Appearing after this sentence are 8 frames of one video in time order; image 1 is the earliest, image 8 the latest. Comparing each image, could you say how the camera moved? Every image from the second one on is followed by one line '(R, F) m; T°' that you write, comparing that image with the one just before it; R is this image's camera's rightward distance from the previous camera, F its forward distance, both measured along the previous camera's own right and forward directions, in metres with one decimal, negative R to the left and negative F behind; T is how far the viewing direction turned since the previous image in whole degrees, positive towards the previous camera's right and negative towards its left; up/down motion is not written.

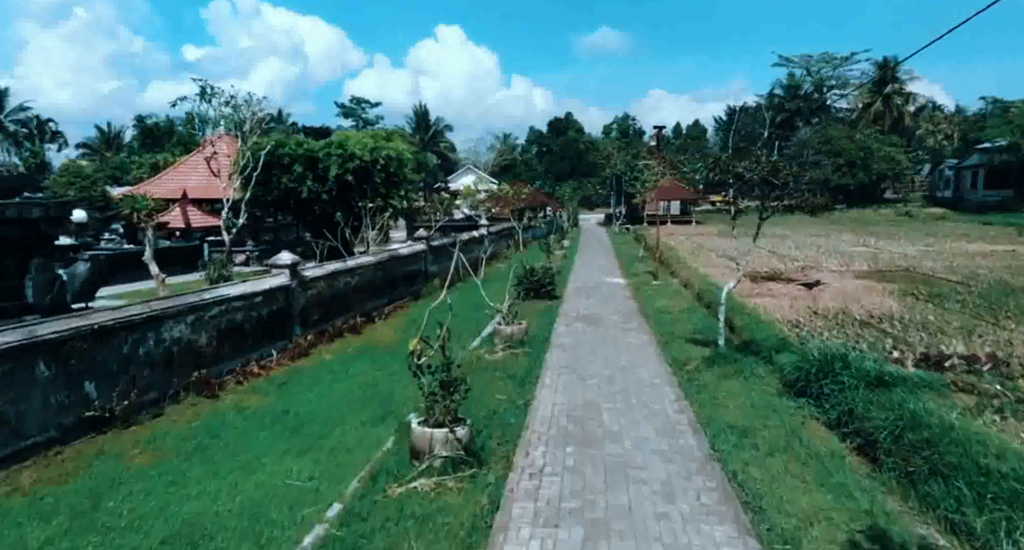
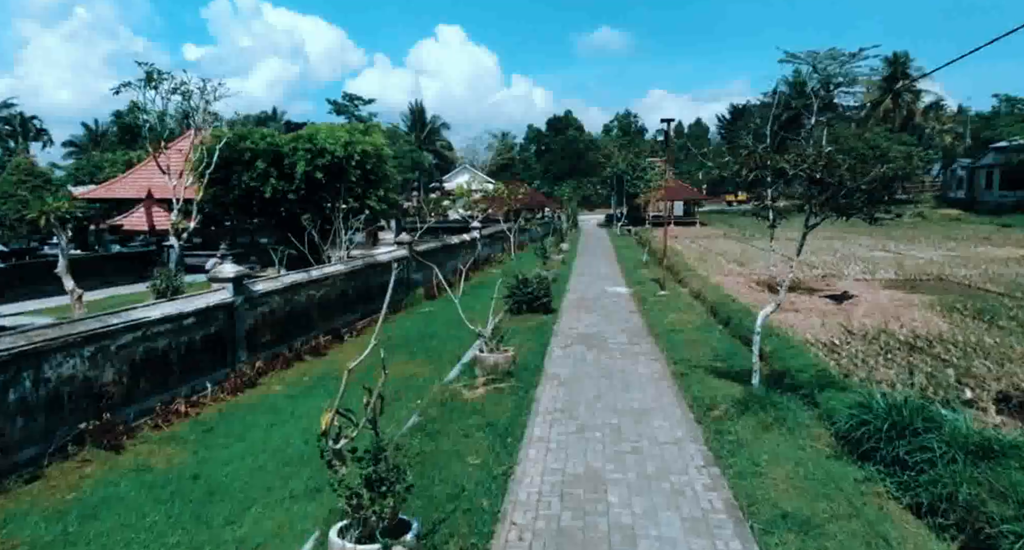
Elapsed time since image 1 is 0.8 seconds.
(+0.2, +1.7) m; 0°
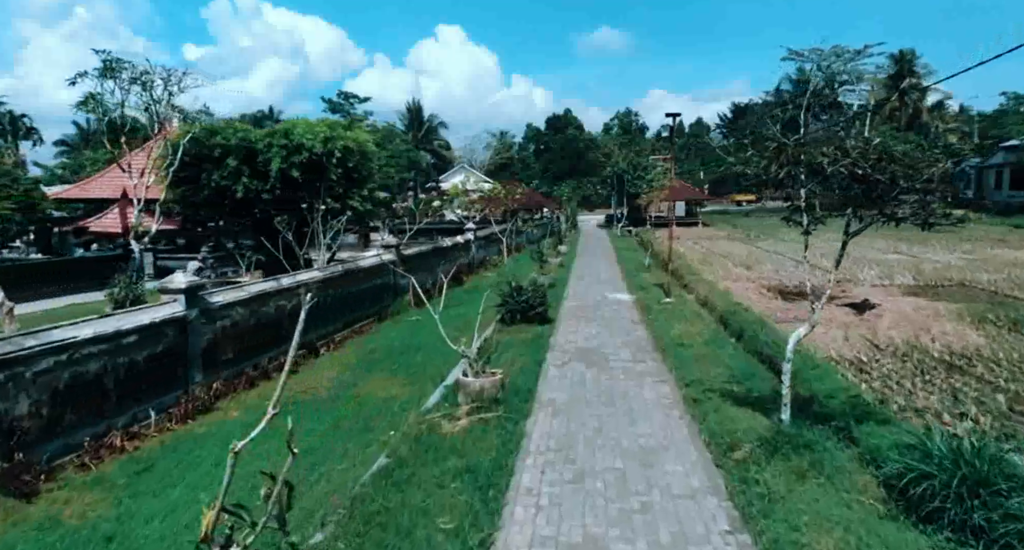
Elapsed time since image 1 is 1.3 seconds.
(+0.1, +1.0) m; 0°
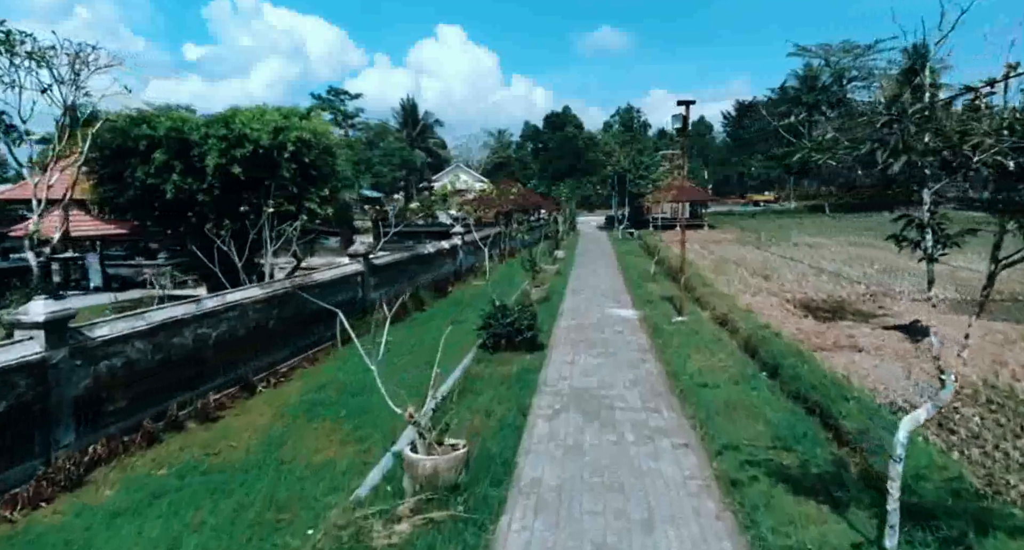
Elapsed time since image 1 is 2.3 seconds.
(+0.3, +2.0) m; 0°
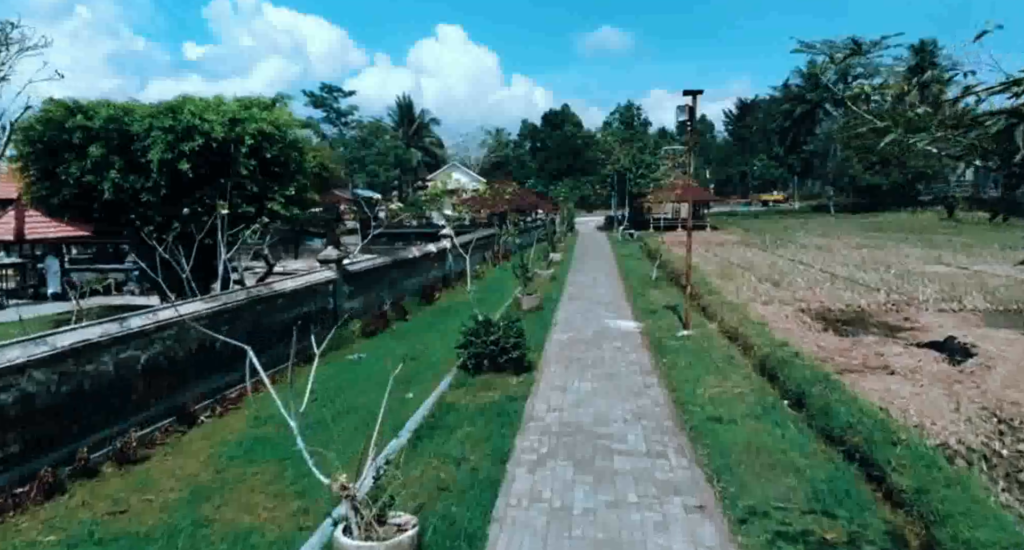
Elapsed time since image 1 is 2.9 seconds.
(+0.2, +1.2) m; 0°
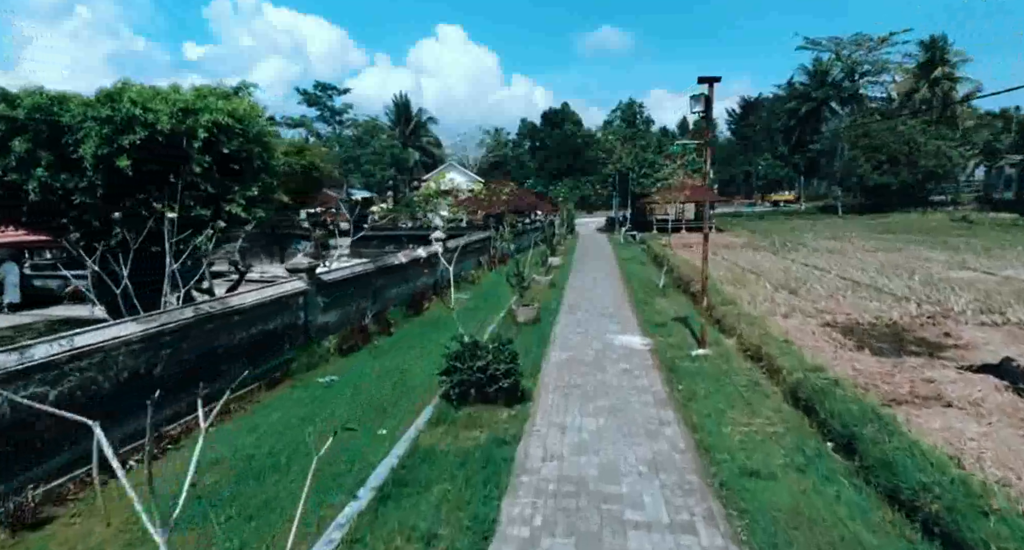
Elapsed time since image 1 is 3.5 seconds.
(+0.1, +1.2) m; 0°
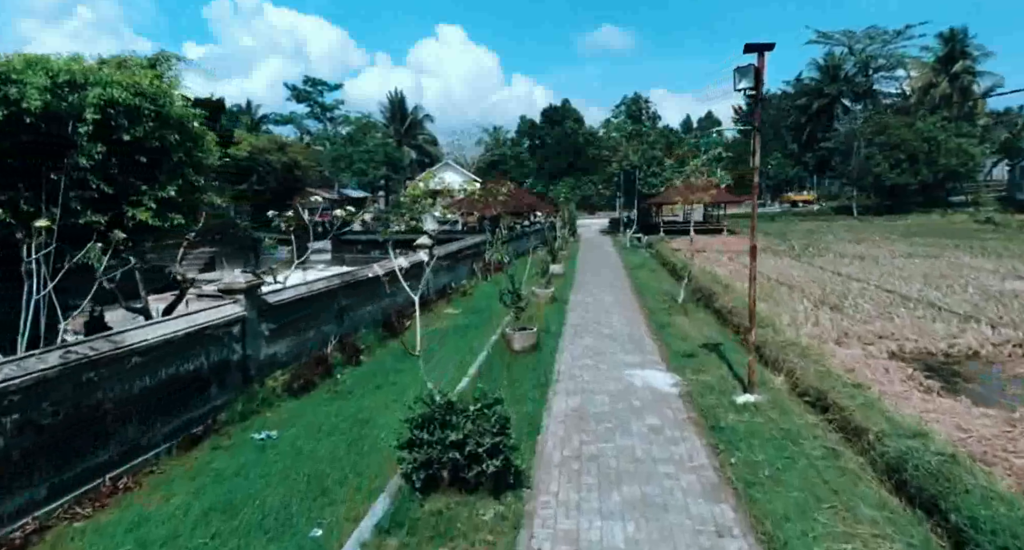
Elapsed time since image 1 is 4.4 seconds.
(+0.1, +2.1) m; 0°
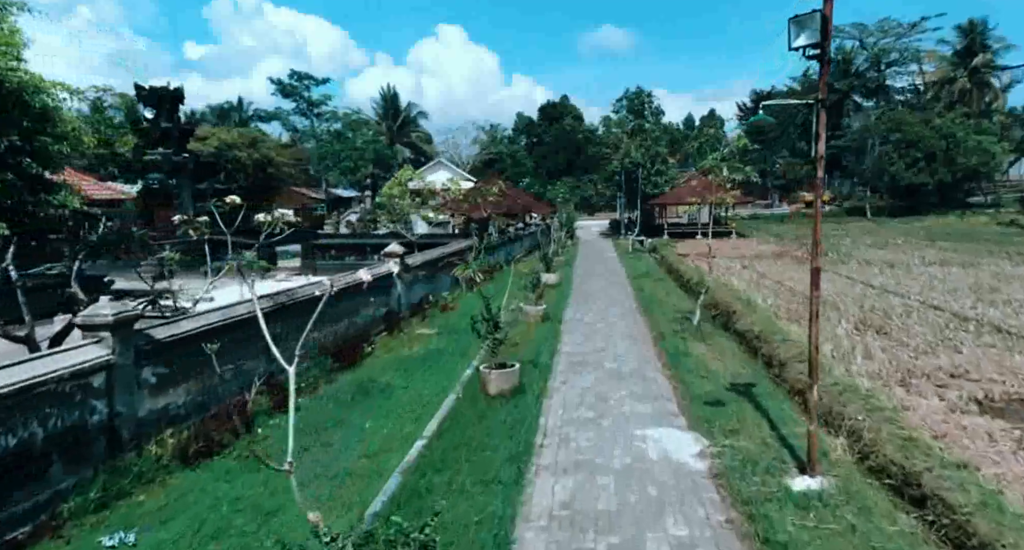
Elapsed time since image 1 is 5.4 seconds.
(+0.3, +2.1) m; 0°
